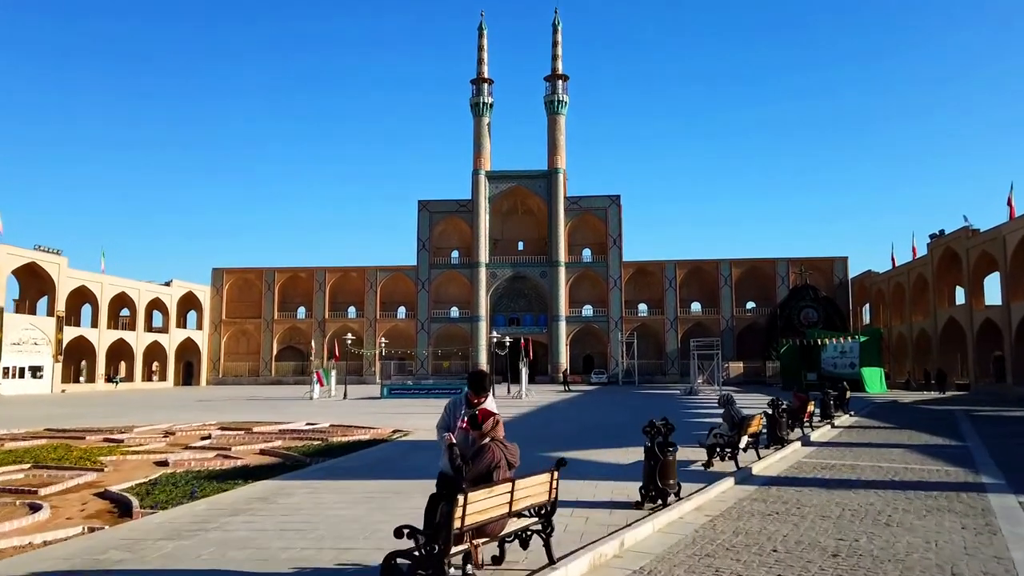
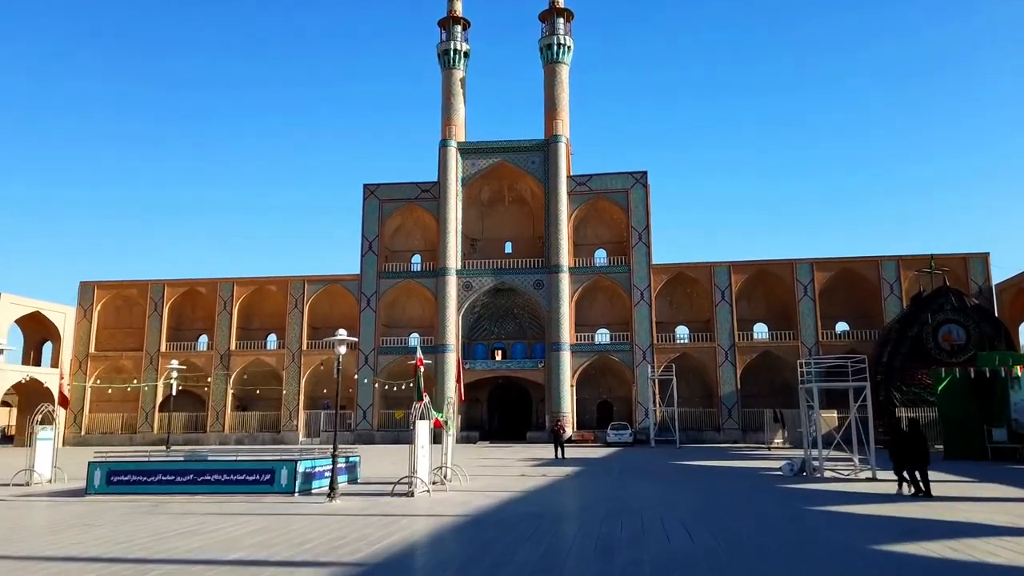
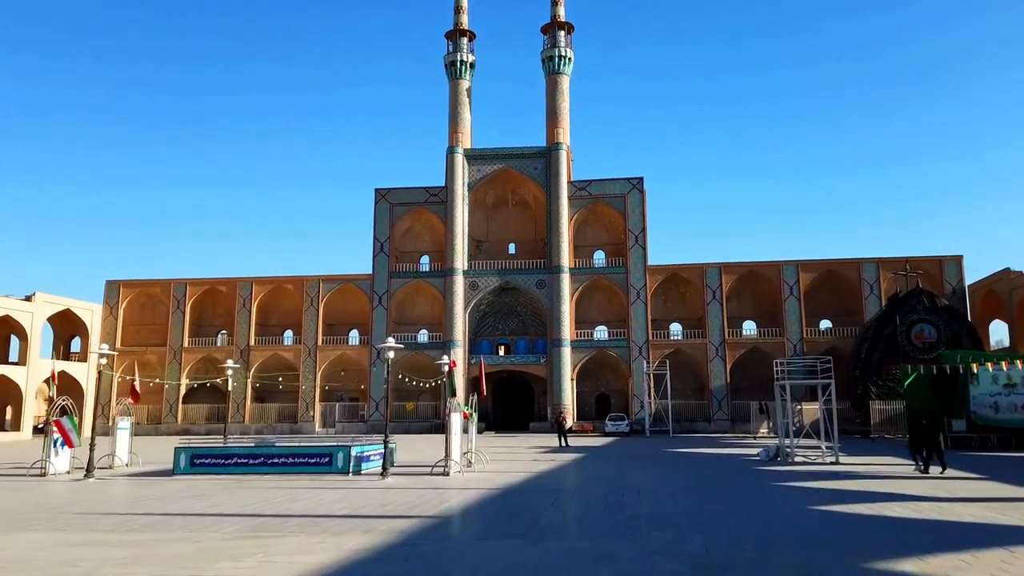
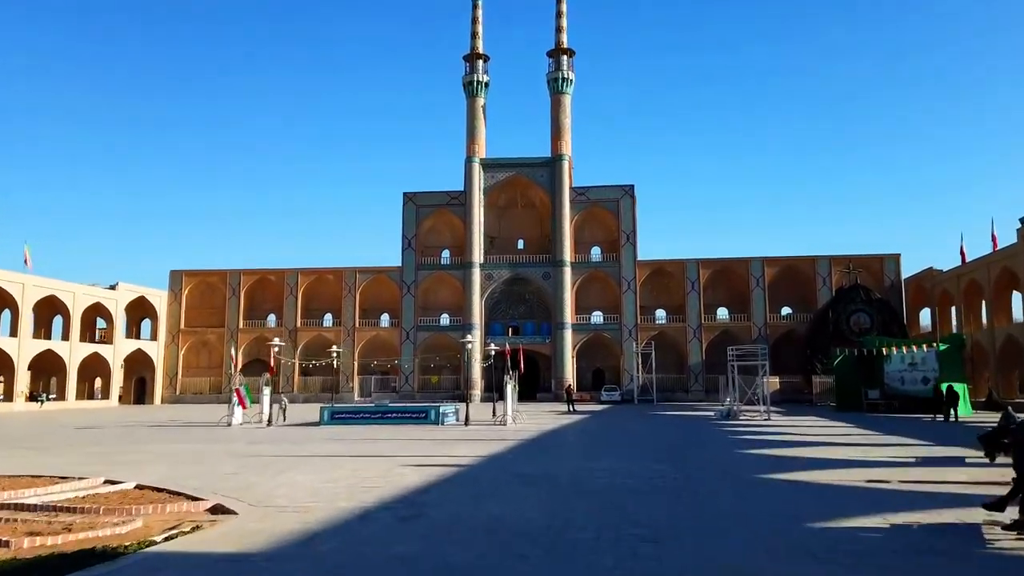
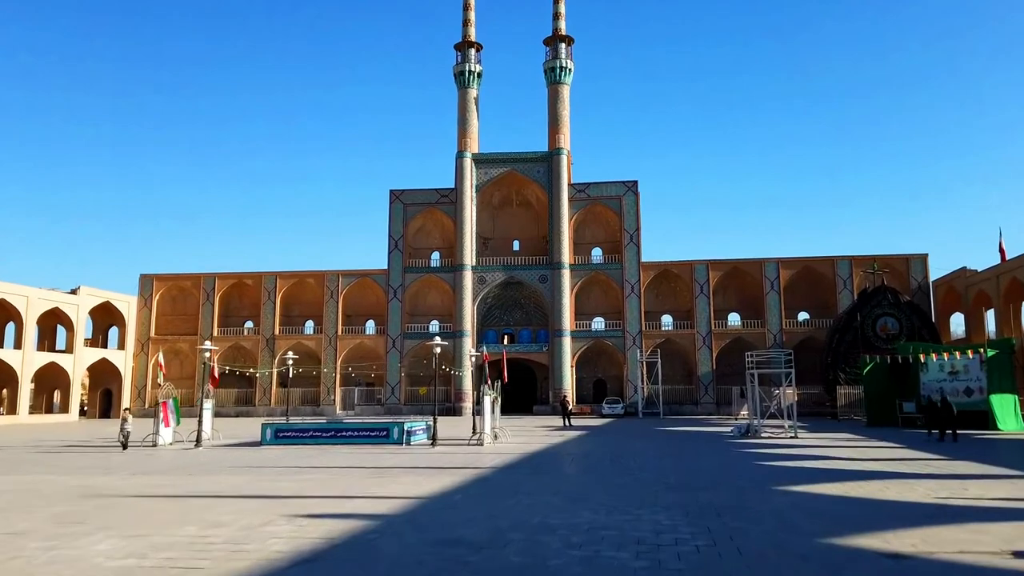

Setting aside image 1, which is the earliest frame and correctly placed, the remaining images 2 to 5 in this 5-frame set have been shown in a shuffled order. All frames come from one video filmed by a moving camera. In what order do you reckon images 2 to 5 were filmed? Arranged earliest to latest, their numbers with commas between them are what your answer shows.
4, 5, 3, 2
